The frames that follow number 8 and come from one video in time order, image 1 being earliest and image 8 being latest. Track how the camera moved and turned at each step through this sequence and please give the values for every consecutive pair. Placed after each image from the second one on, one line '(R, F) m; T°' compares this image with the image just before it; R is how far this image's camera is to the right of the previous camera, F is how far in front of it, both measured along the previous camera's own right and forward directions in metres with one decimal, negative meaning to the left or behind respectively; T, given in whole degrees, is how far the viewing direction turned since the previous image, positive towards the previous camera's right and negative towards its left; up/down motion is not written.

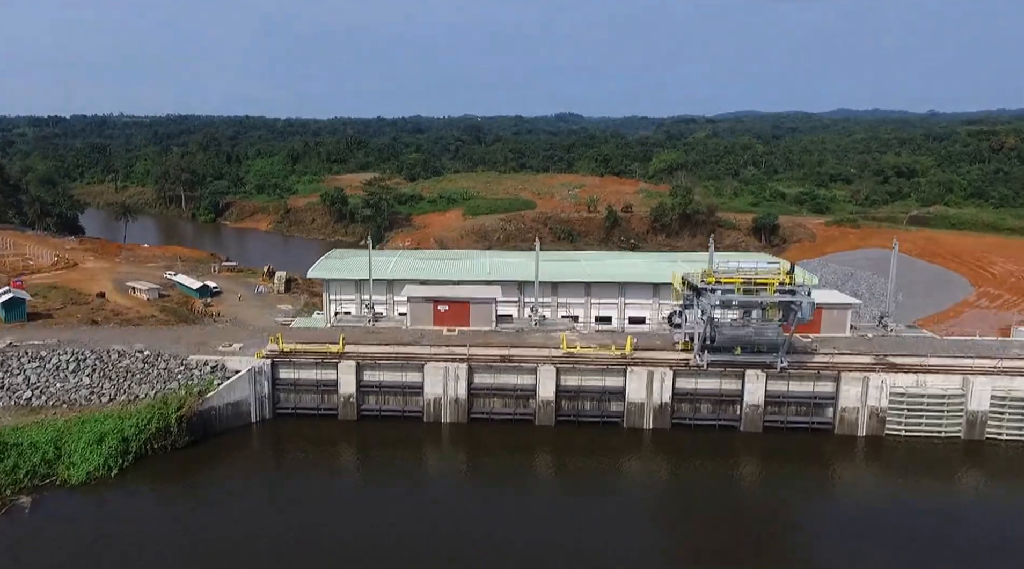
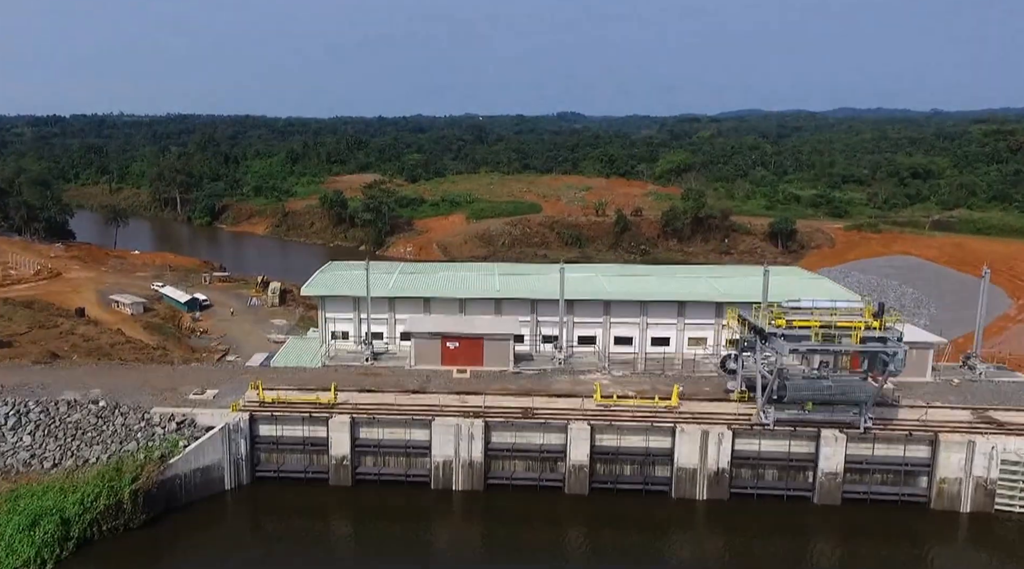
(-0.3, +2.2) m; 0°
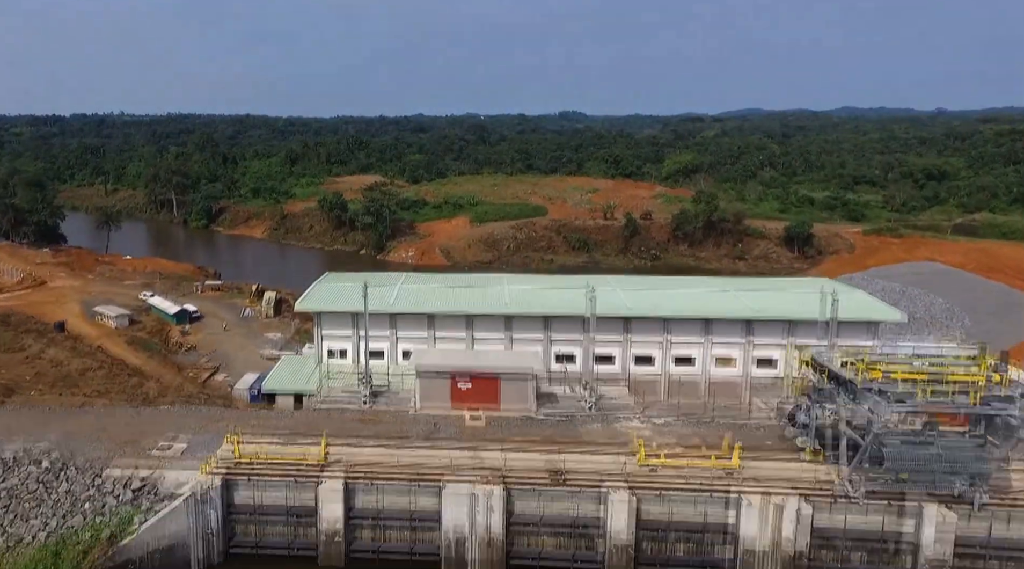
(-0.3, +1.9) m; 0°
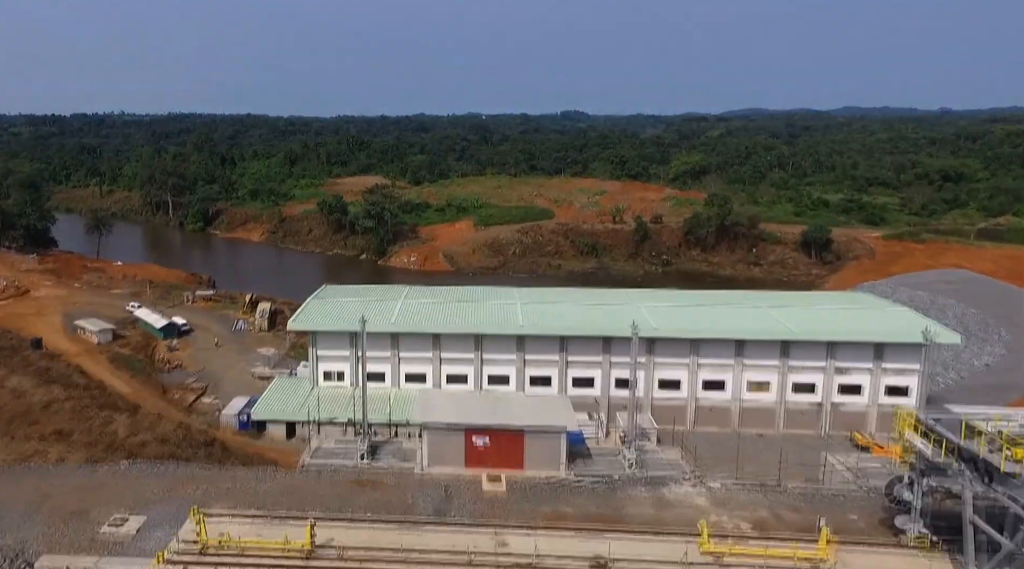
(-0.3, +1.9) m; 0°
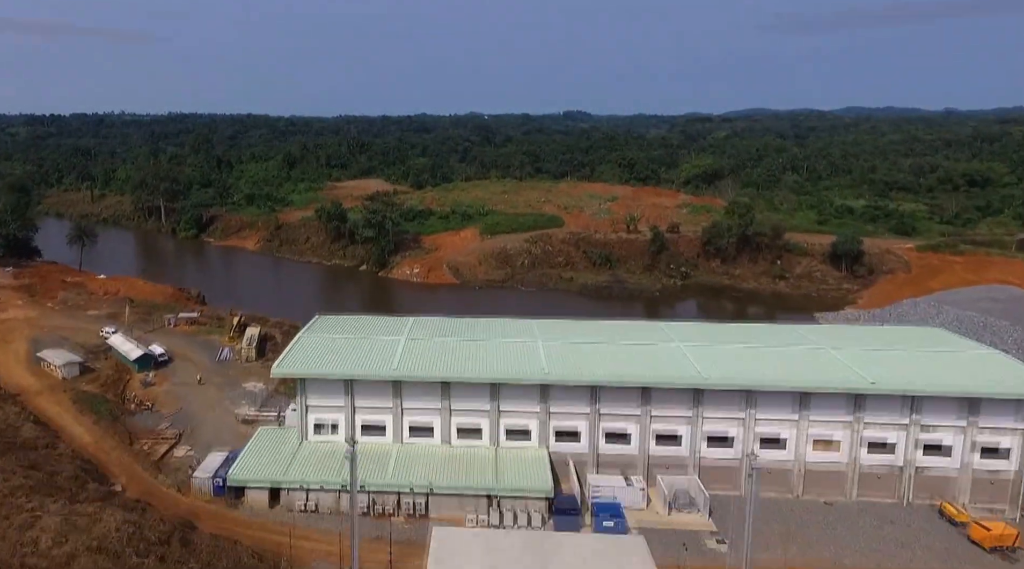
(-0.5, +3.1) m; 0°
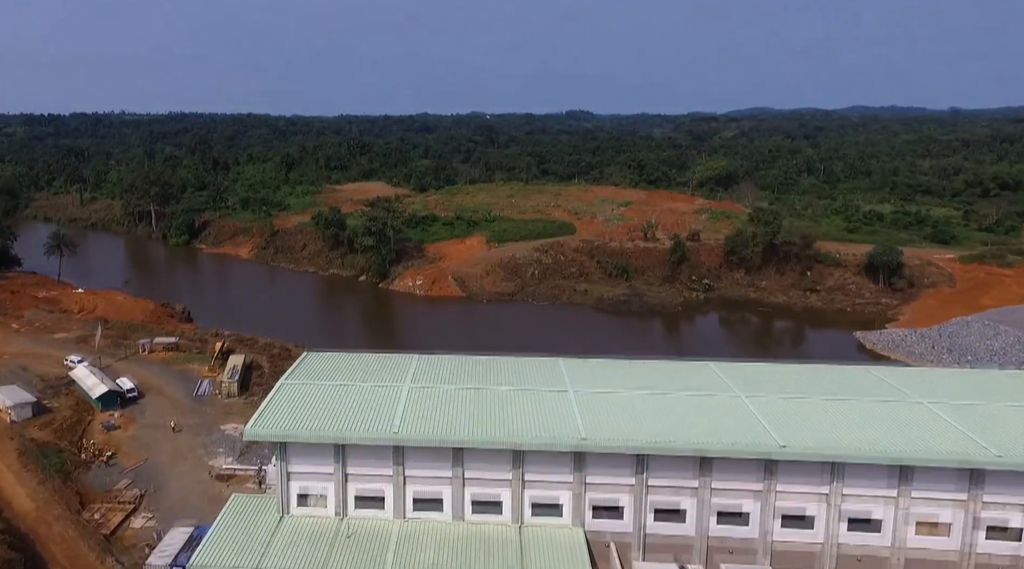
(-0.5, +3.3) m; 0°
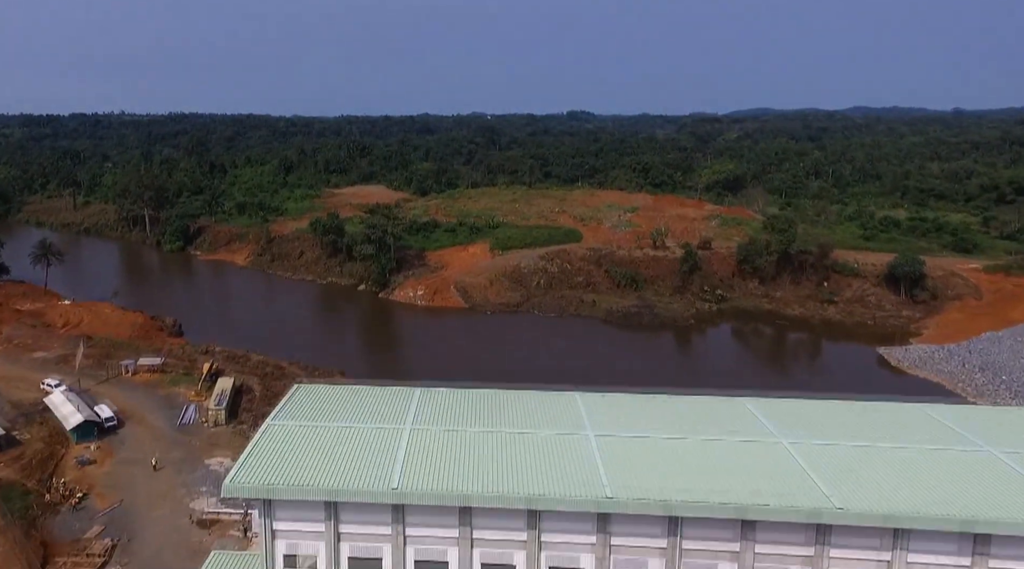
(-0.2, +1.8) m; 0°
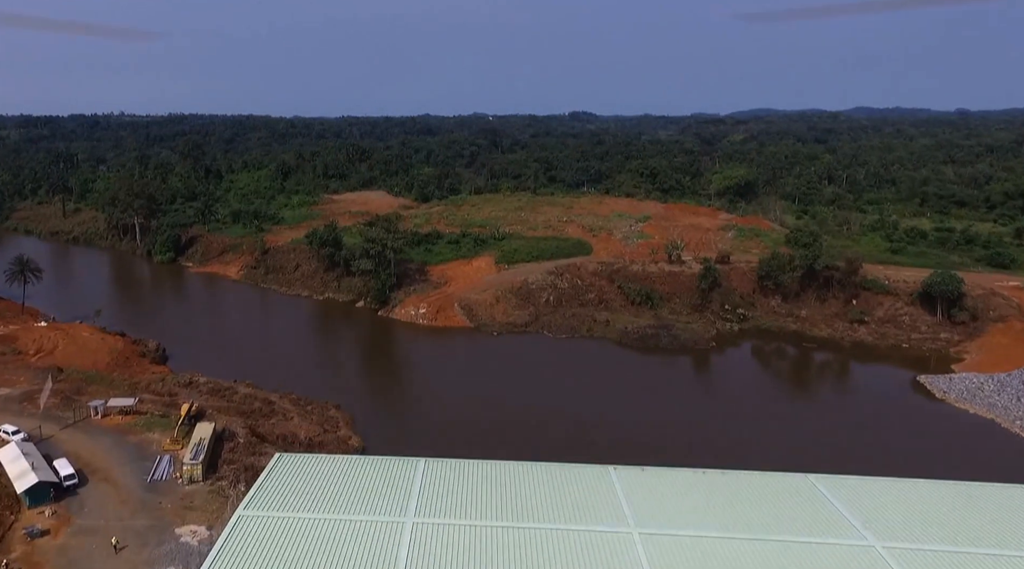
(-0.4, +2.7) m; 0°
